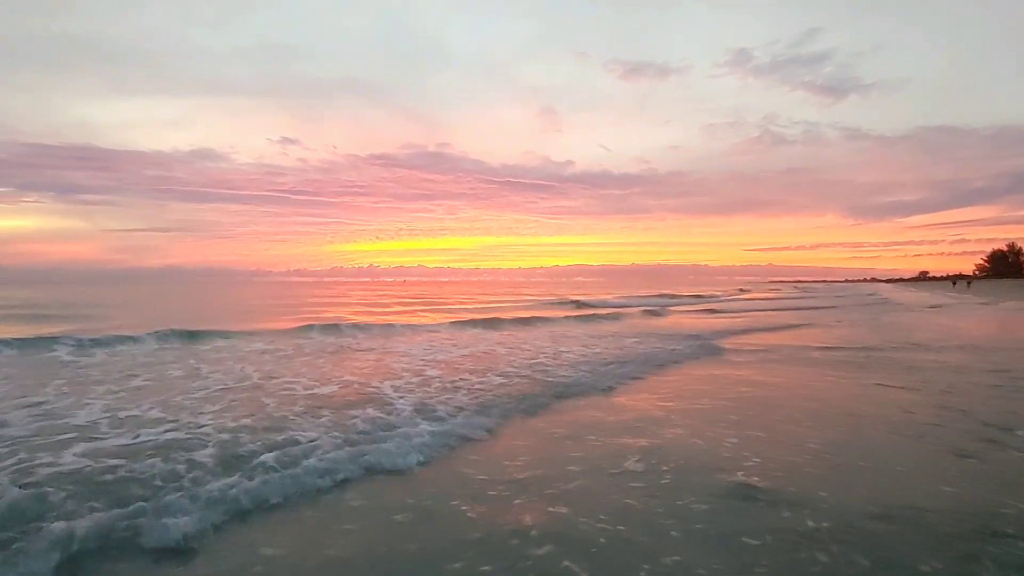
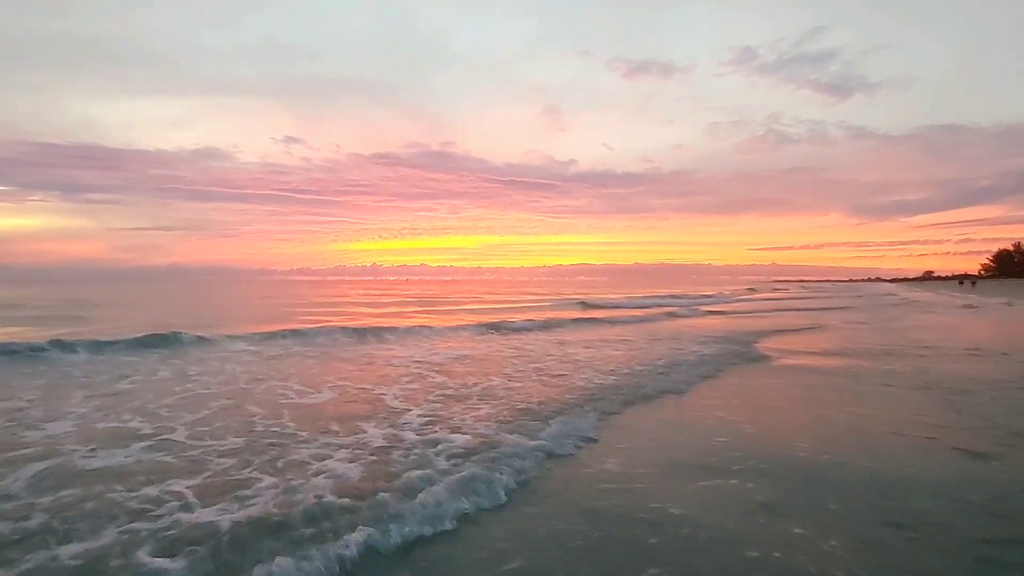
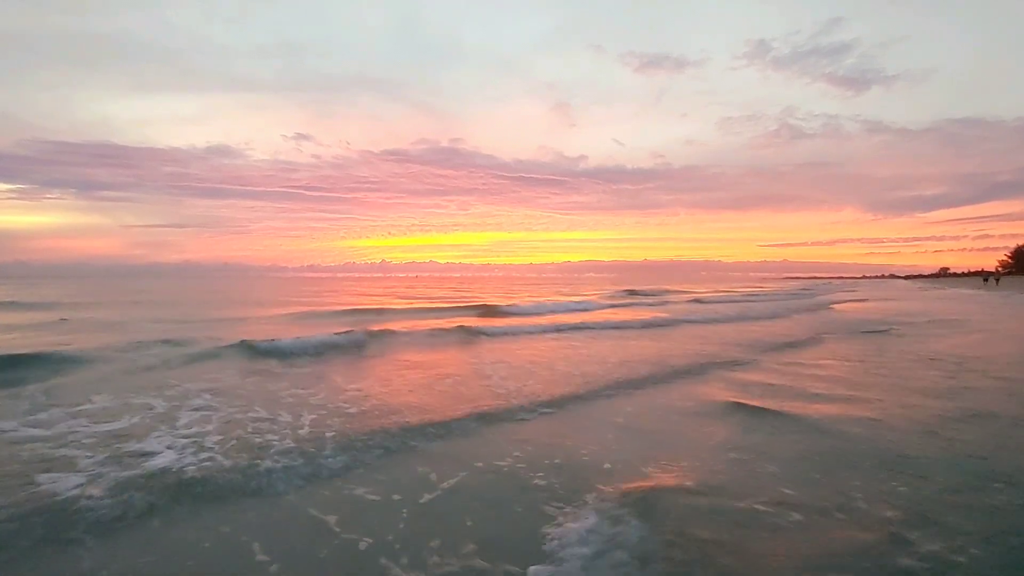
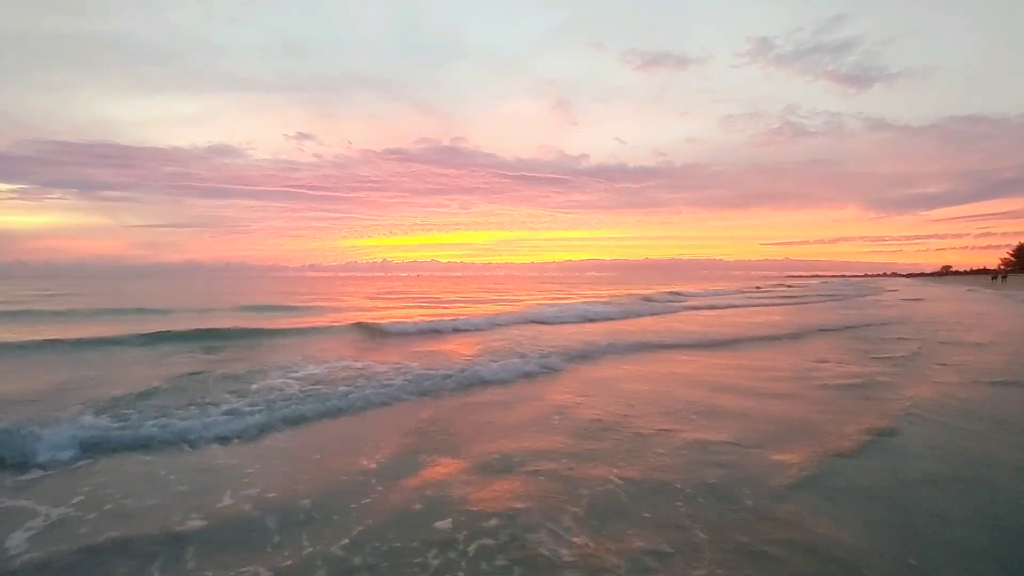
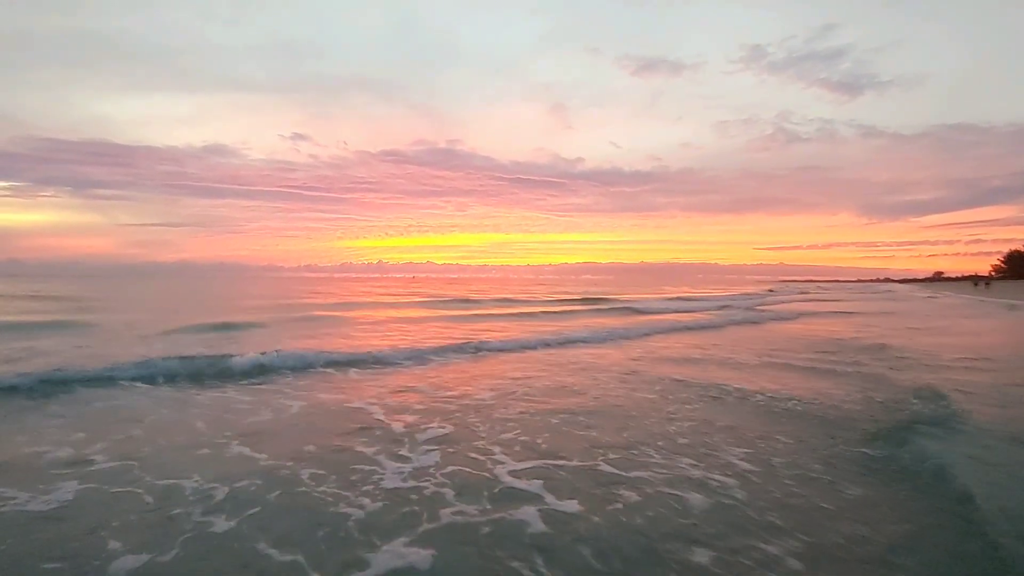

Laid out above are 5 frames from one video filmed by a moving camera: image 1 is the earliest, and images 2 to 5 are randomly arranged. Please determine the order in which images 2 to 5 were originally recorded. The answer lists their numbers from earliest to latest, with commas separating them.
2, 5, 3, 4
